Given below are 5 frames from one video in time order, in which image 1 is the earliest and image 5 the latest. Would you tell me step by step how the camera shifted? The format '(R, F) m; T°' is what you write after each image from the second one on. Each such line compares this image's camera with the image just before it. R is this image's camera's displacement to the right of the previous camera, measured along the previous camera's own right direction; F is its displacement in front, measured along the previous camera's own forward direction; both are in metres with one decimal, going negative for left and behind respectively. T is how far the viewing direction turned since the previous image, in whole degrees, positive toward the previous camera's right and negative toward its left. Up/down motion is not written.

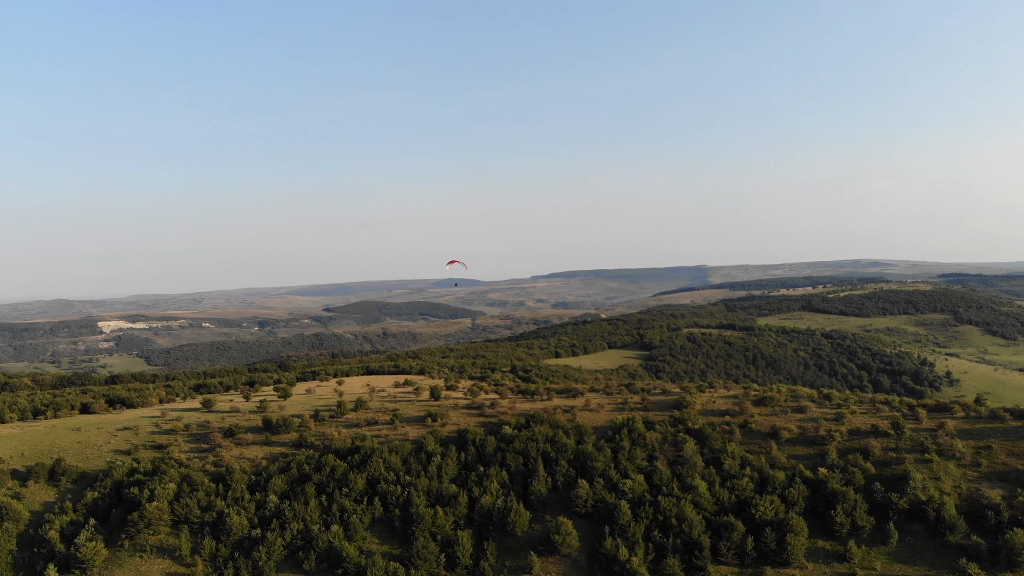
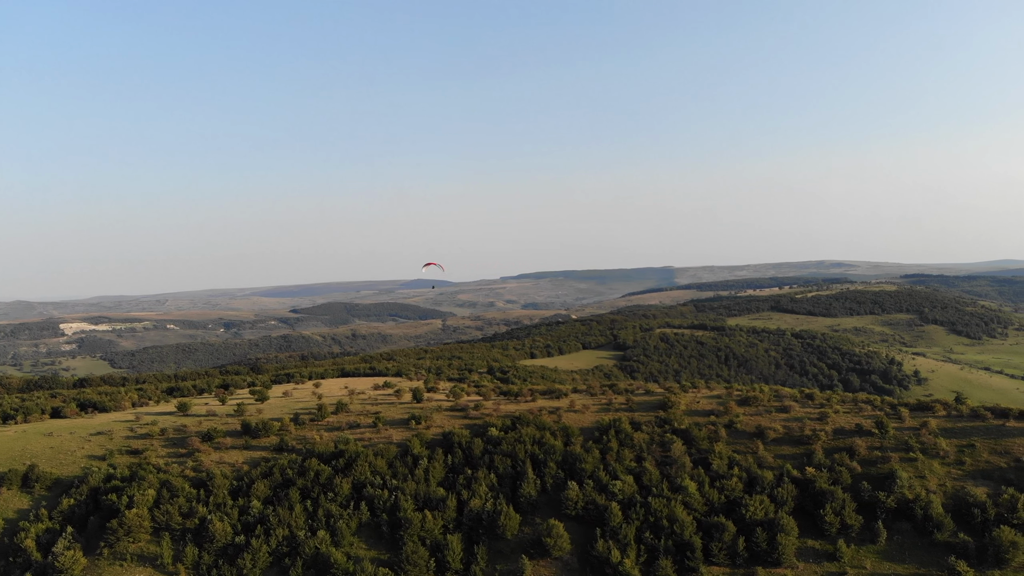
(-0.4, +0.3) m; +2°
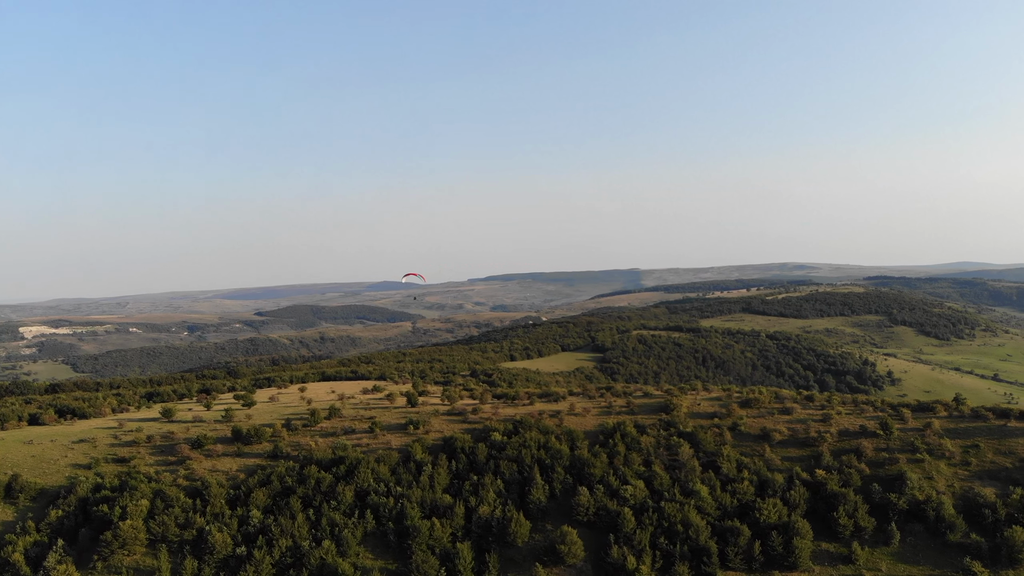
(-1.2, +0.3) m; +2°
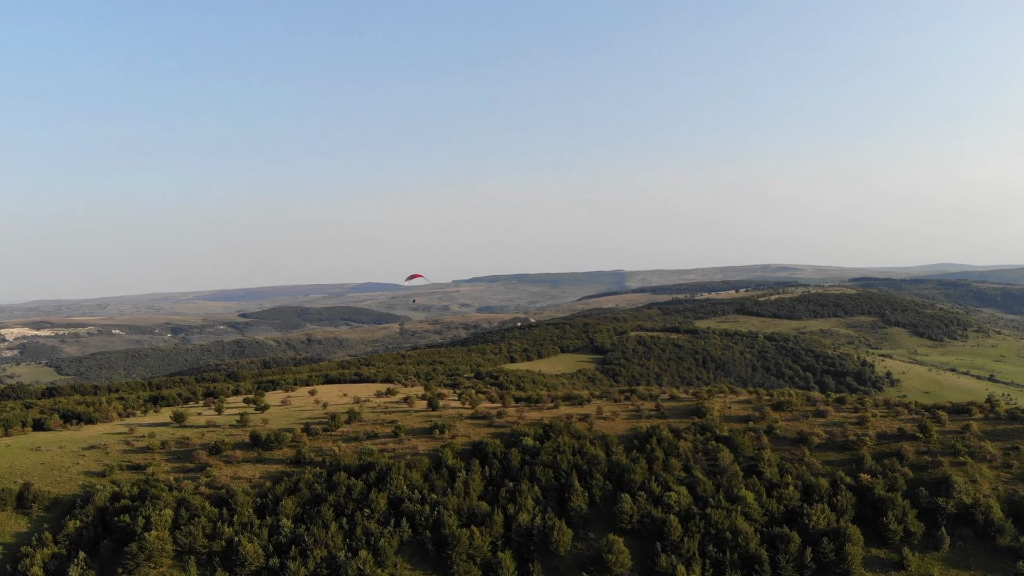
(-1.8, +0.5) m; +1°
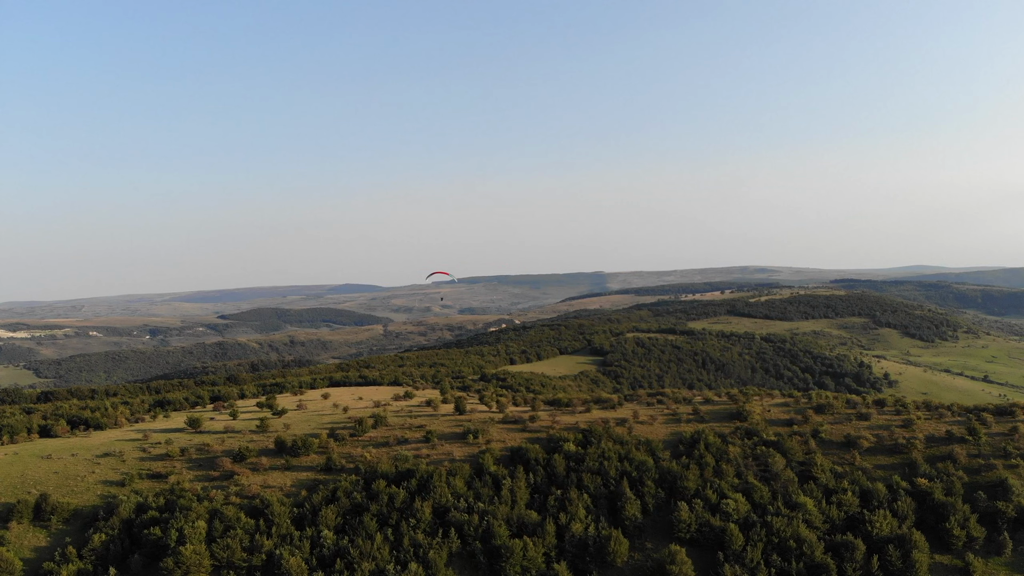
(-2.2, +0.7) m; +1°
